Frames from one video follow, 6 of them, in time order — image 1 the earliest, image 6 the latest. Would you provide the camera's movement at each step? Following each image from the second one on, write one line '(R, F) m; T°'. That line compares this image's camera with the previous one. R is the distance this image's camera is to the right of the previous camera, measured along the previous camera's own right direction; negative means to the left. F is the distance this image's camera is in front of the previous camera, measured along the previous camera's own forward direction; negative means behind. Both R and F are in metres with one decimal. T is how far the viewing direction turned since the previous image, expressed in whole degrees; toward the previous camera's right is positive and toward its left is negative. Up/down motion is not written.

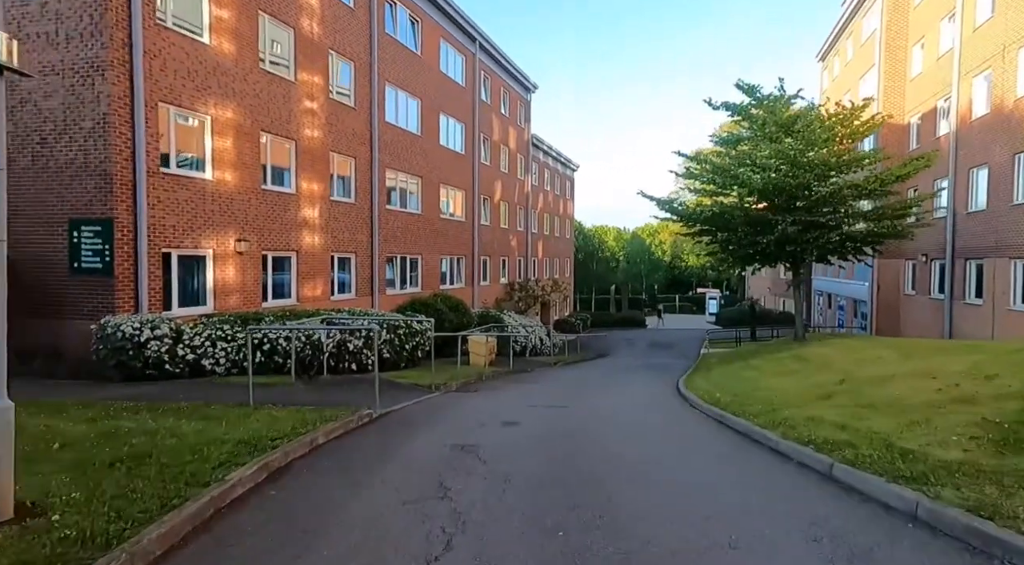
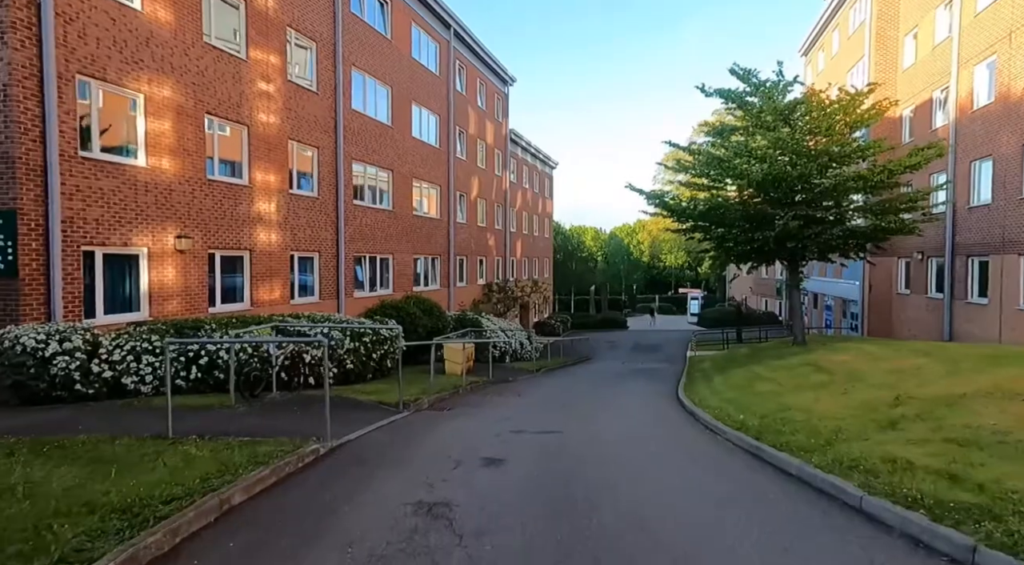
(-0.1, +1.5) m; +2°
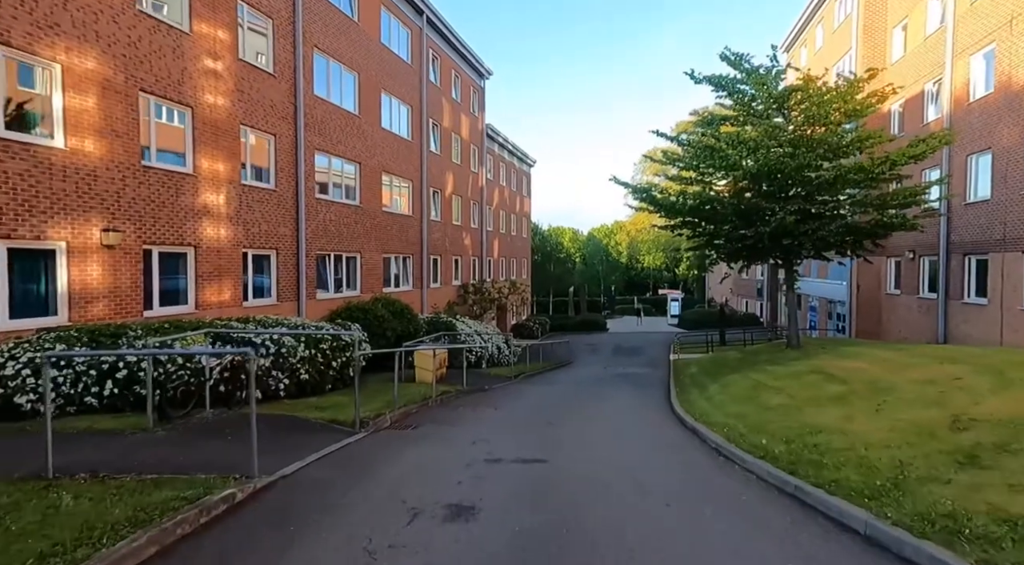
(0.0, +1.3) m; +2°
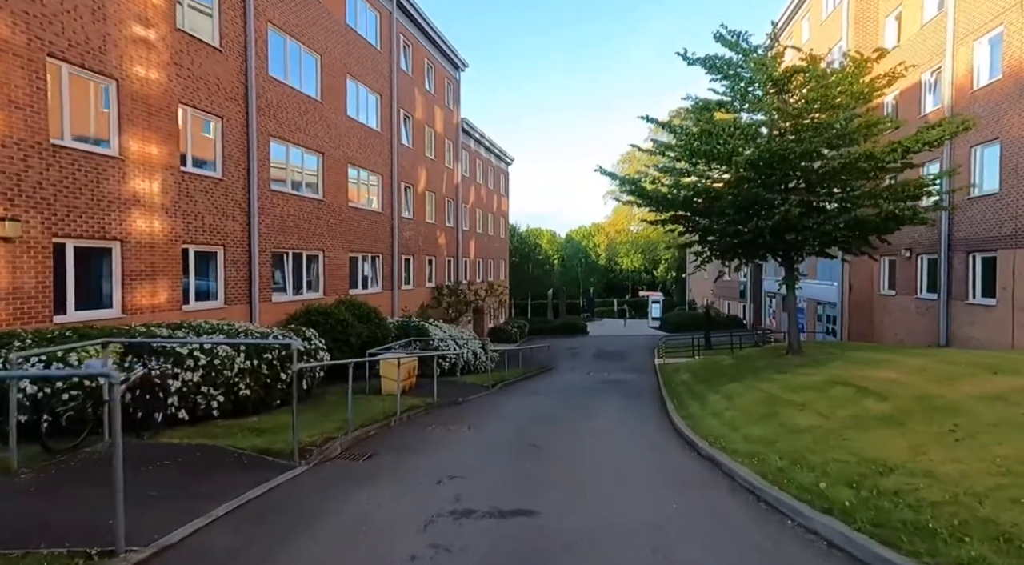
(0.0, +1.5) m; +2°
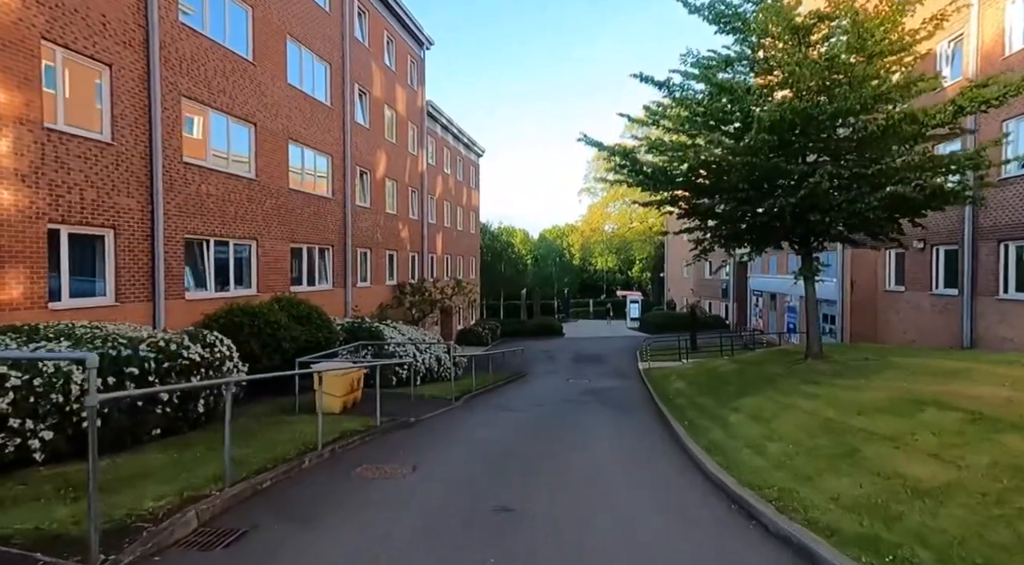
(+0.1, +2.7) m; +3°
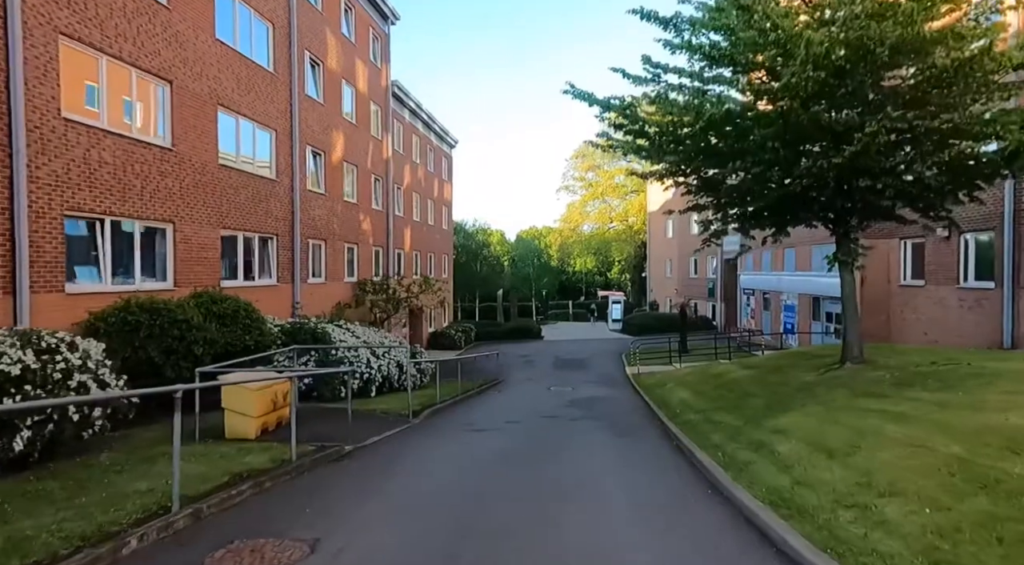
(+0.1, +2.6) m; +2°
